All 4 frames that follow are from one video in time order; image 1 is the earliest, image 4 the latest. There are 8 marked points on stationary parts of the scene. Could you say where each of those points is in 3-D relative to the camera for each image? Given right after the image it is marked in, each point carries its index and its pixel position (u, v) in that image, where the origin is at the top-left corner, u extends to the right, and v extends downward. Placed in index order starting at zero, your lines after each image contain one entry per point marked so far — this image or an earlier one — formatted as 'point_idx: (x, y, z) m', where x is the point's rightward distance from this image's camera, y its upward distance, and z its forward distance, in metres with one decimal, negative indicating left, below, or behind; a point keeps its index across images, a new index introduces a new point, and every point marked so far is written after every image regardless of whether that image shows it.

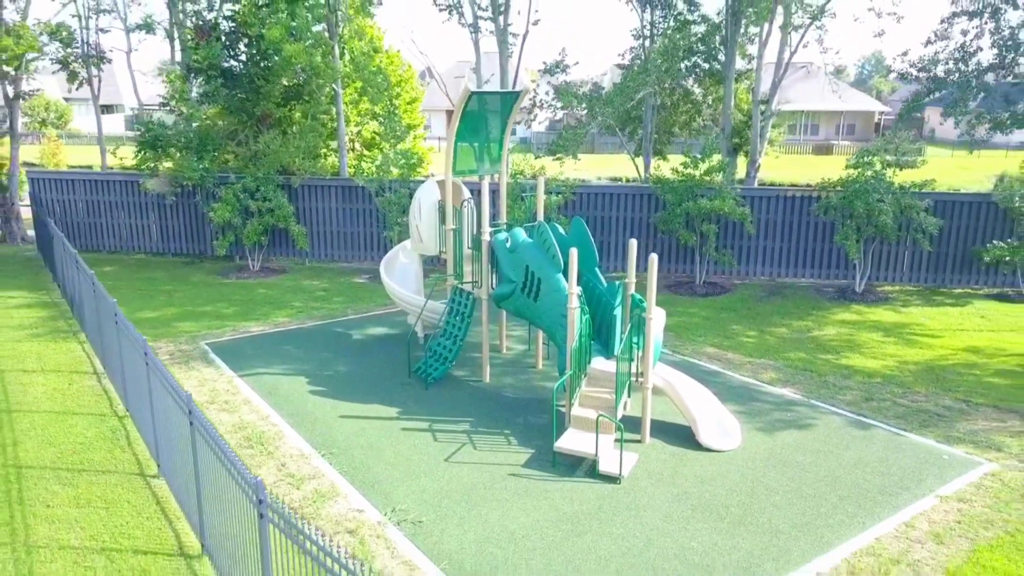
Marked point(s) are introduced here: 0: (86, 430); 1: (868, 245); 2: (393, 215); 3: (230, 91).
0: (-5.5, -1.8, +10.2) m
1: (+7.5, +0.9, +16.6) m
2: (-2.7, +1.7, +17.9) m
3: (-6.6, +4.7, +18.7) m
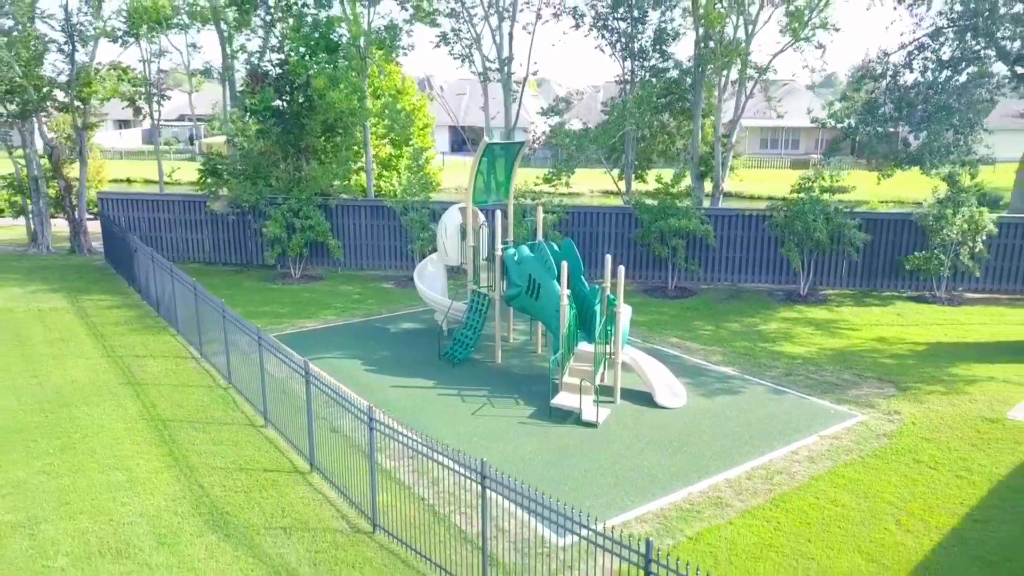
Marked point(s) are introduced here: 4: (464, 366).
0: (-5.4, -1.9, +13.7) m
1: (+7.6, +0.8, +20.2) m
2: (-2.6, +1.6, +21.4) m
3: (-6.5, +4.6, +22.3) m
4: (-1.0, -1.5, +15.0) m
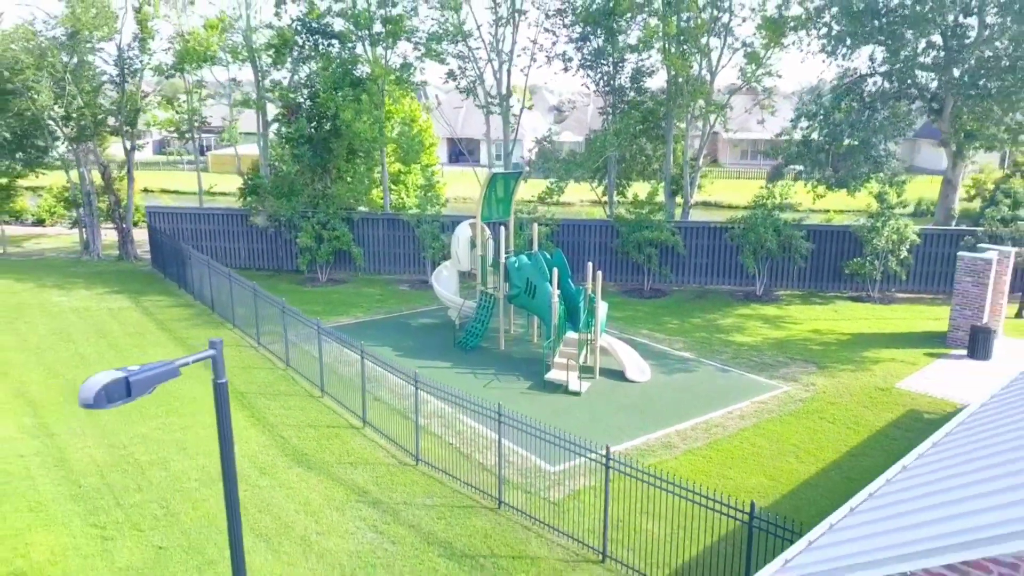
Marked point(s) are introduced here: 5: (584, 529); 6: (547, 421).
0: (-5.4, -1.9, +17.2) m
1: (+7.6, +0.8, +23.8) m
2: (-2.7, +1.5, +24.9) m
3: (-6.5, +4.5, +25.8) m
4: (-0.9, -1.5, +18.6) m
5: (+1.0, -3.2, +10.6) m
6: (+0.6, -2.5, +14.2) m
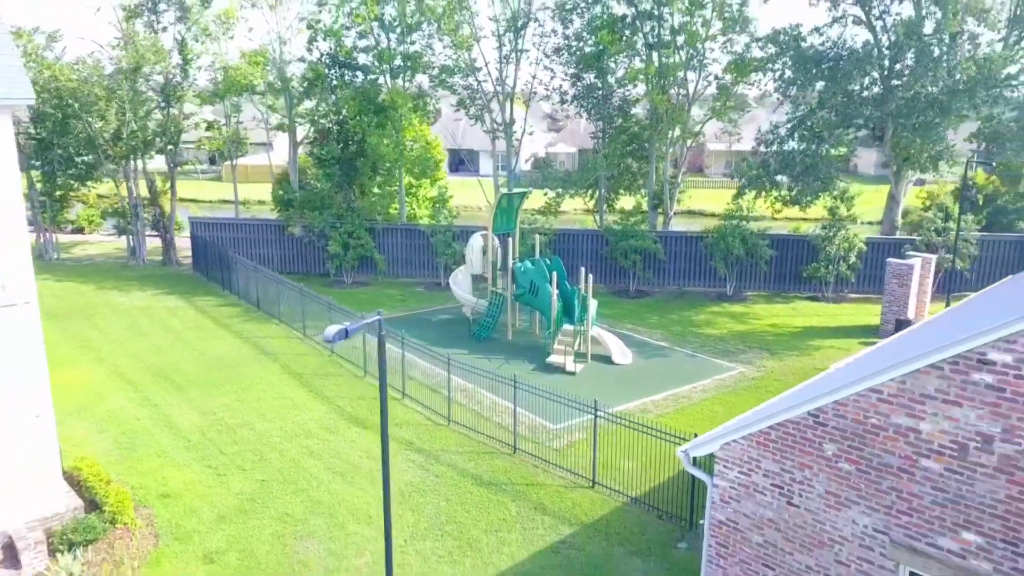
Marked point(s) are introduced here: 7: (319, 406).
0: (-5.2, -1.9, +20.8) m
1: (+7.7, +0.7, +27.5) m
2: (-2.6, +1.4, +28.6) m
3: (-6.4, +4.5, +29.4) m
4: (-0.8, -1.5, +22.2) m
5: (+1.2, -3.2, +14.3) m
6: (+0.8, -2.4, +17.9) m
7: (-4.4, -2.7, +17.7) m
